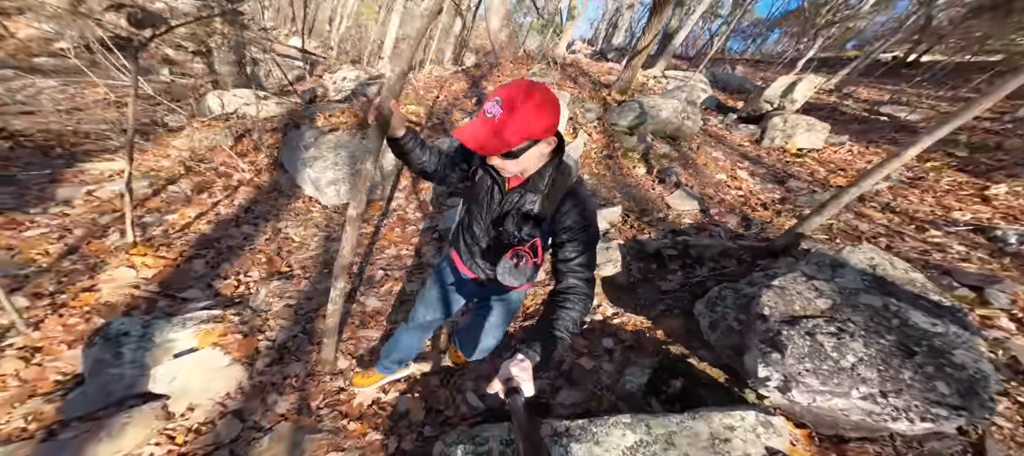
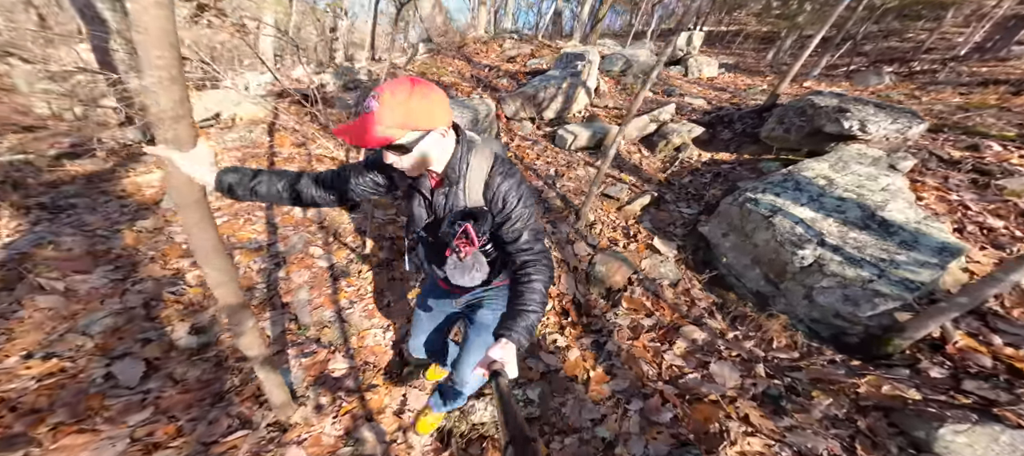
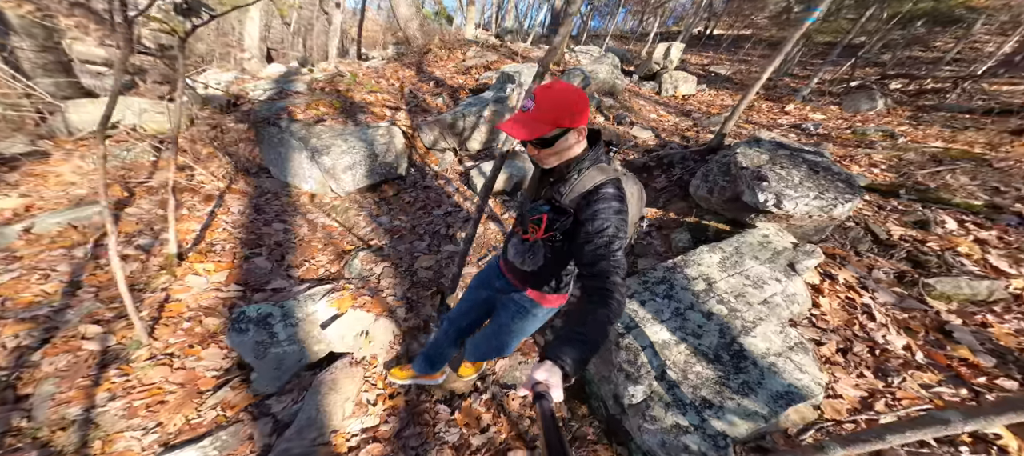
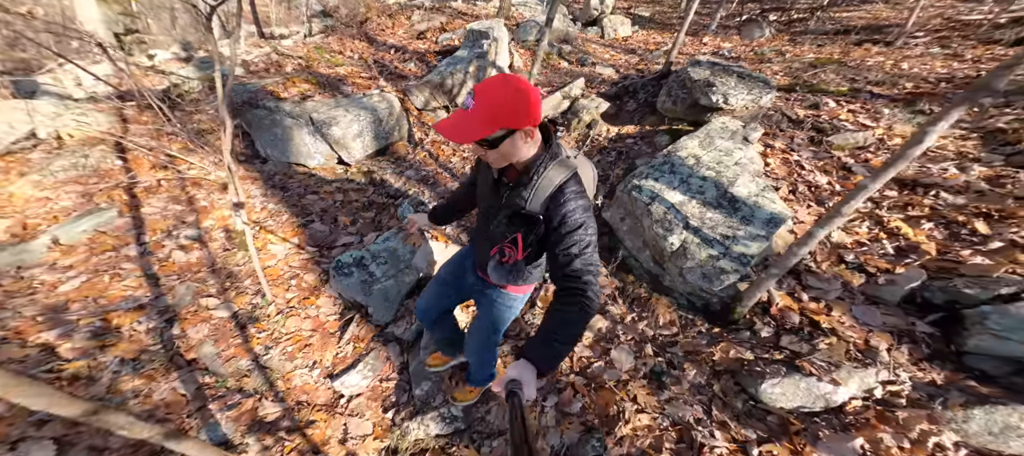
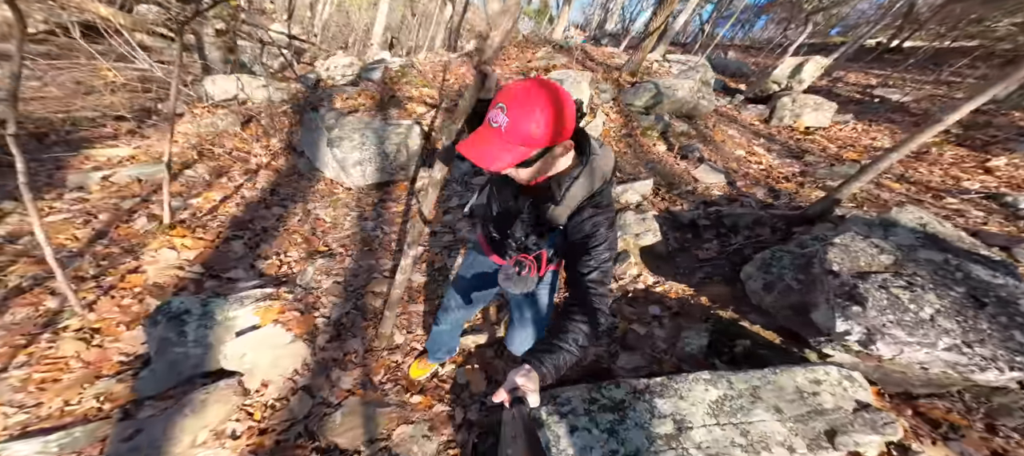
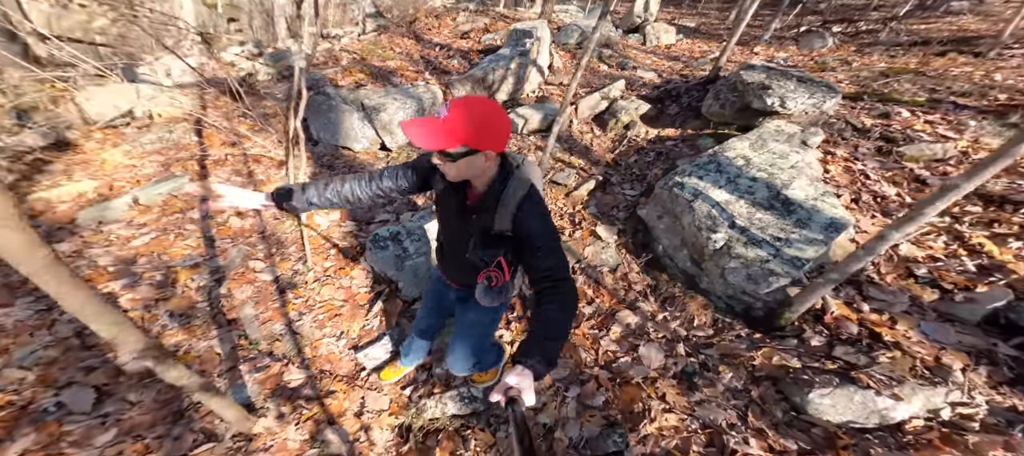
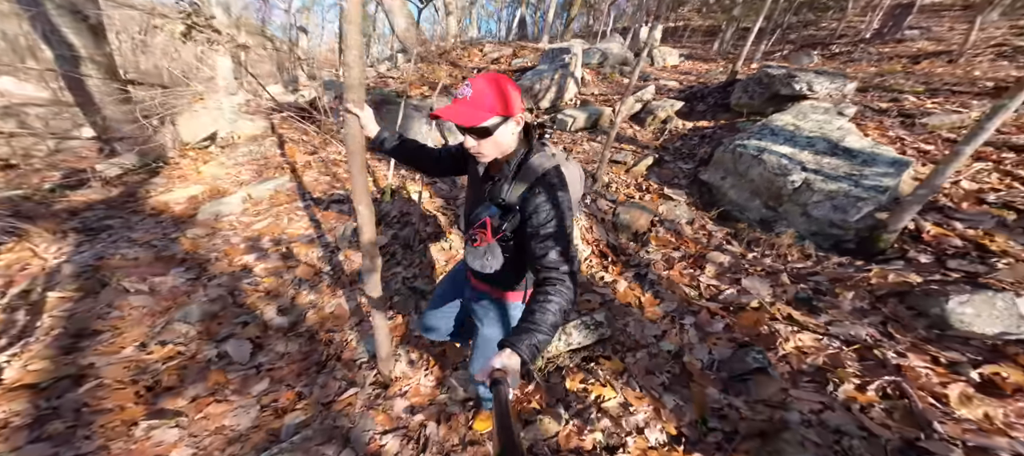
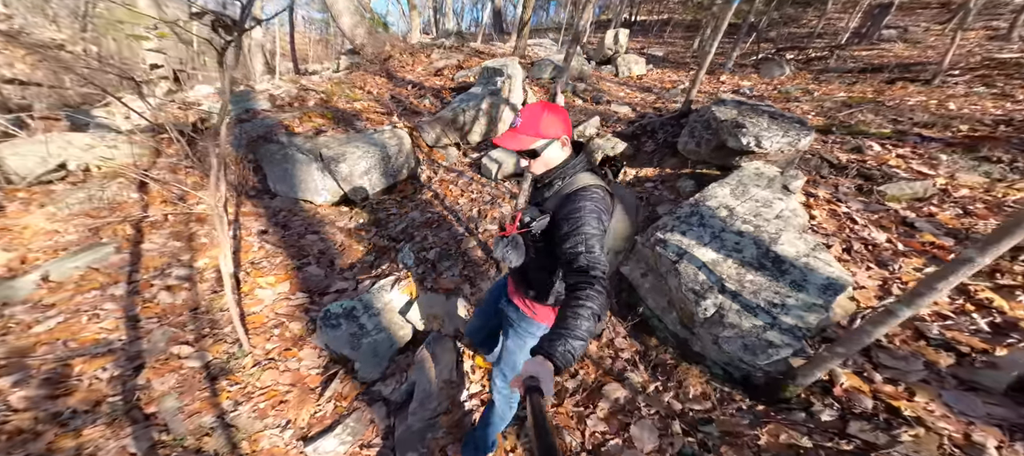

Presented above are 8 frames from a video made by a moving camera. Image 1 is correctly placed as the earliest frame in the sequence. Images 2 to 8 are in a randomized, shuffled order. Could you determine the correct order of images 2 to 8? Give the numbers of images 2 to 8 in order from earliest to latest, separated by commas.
5, 3, 8, 4, 6, 2, 7
